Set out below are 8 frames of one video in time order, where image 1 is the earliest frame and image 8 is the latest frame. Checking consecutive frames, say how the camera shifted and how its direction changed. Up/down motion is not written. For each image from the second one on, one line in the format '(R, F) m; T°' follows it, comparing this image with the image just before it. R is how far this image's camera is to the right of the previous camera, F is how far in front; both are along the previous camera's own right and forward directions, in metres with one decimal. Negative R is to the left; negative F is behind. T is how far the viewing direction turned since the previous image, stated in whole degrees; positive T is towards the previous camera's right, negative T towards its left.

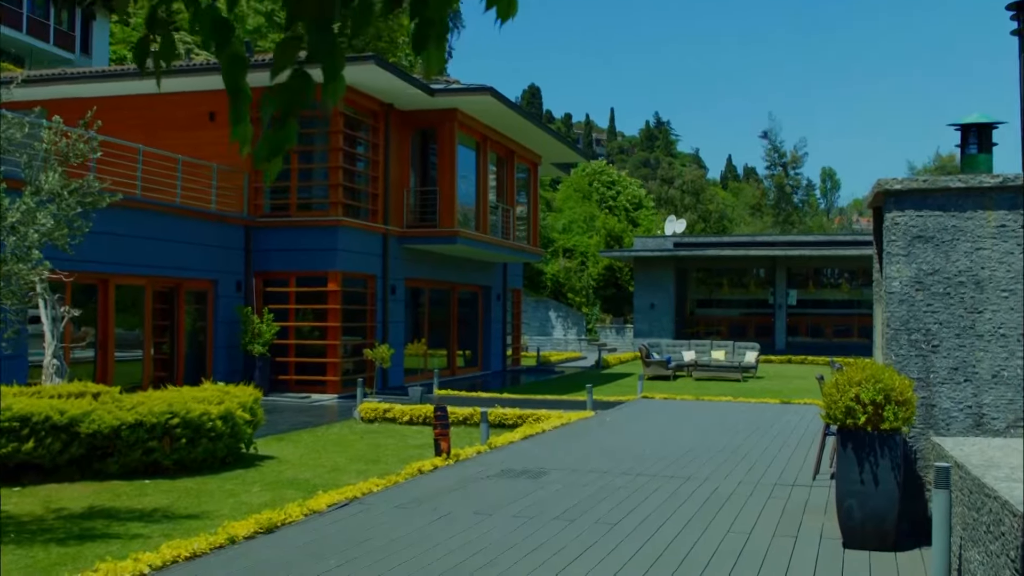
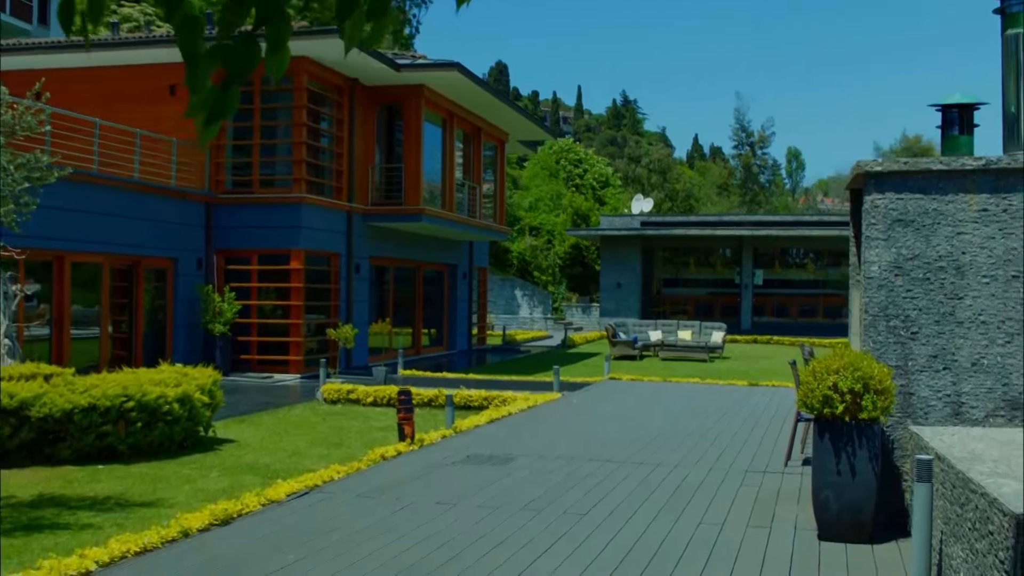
(0.0, +0.2) m; +2°
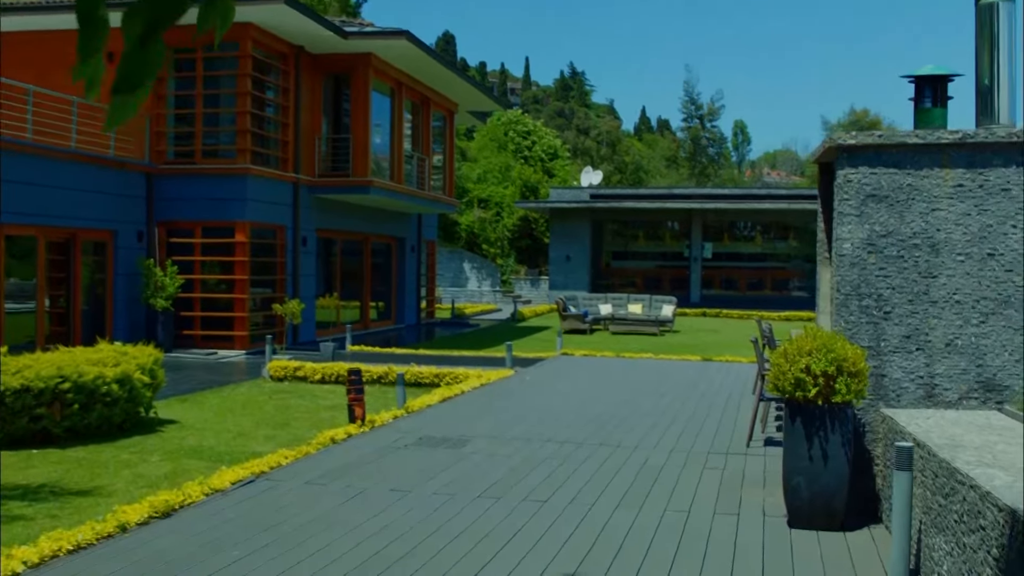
(-0.1, +0.3) m; +3°
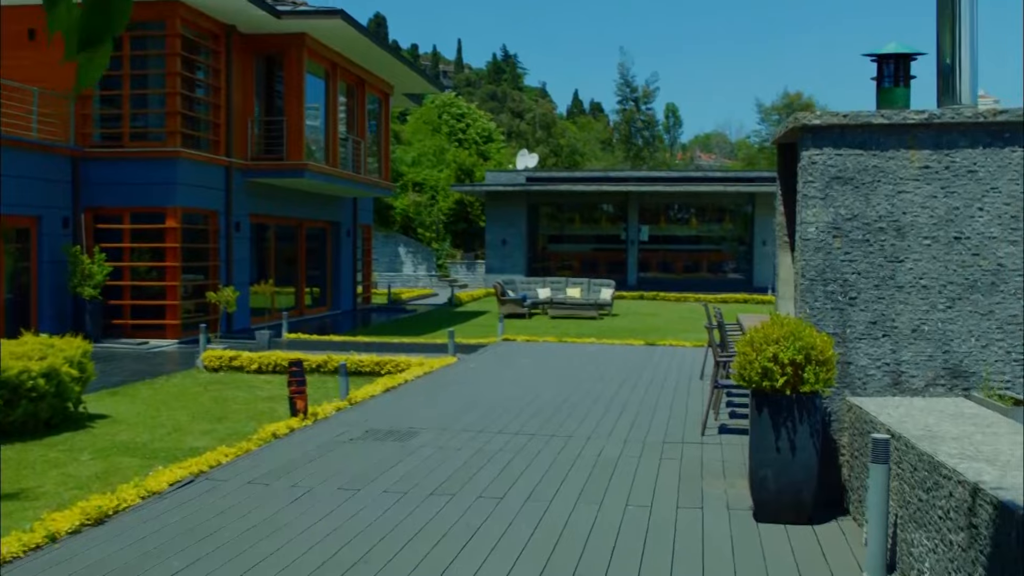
(-0.1, +0.3) m; +3°
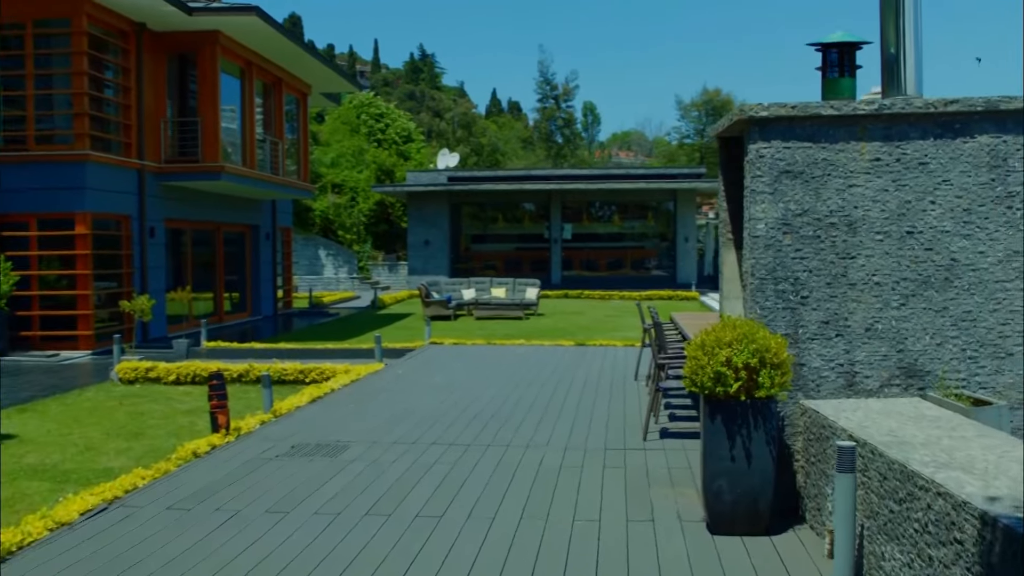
(-0.1, +0.3) m; +4°
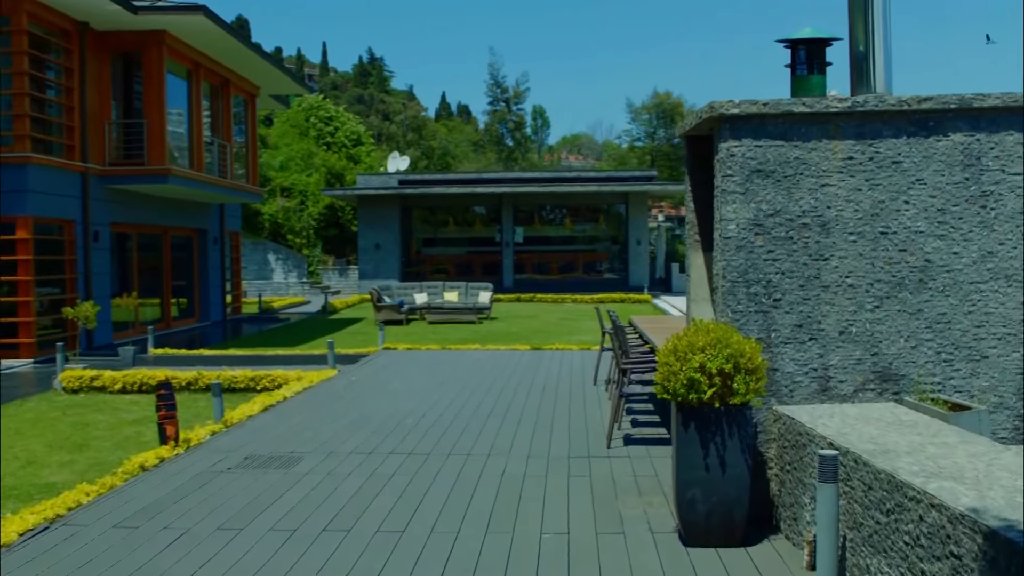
(-0.1, +0.2) m; +2°
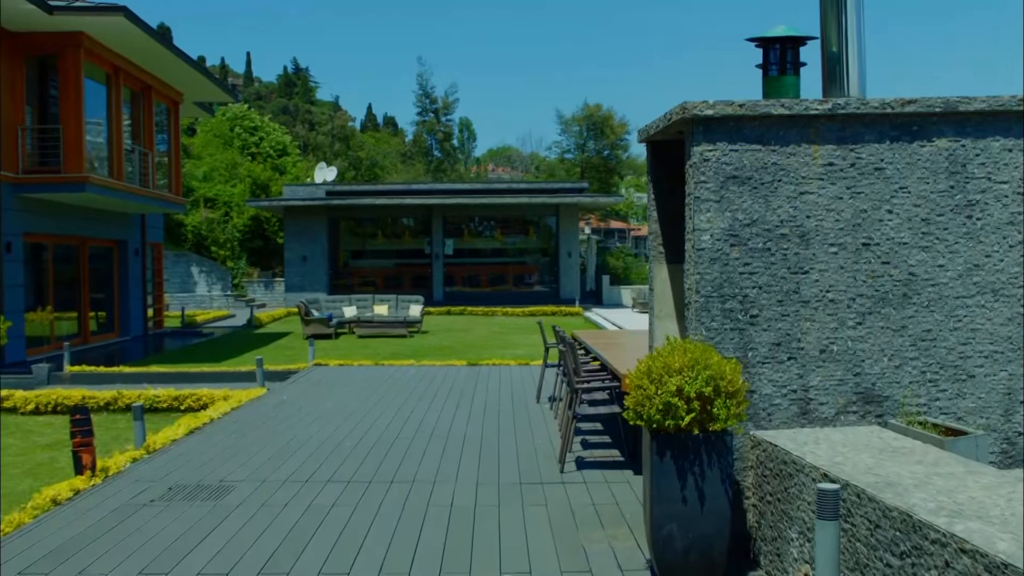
(-0.1, +0.4) m; +4°
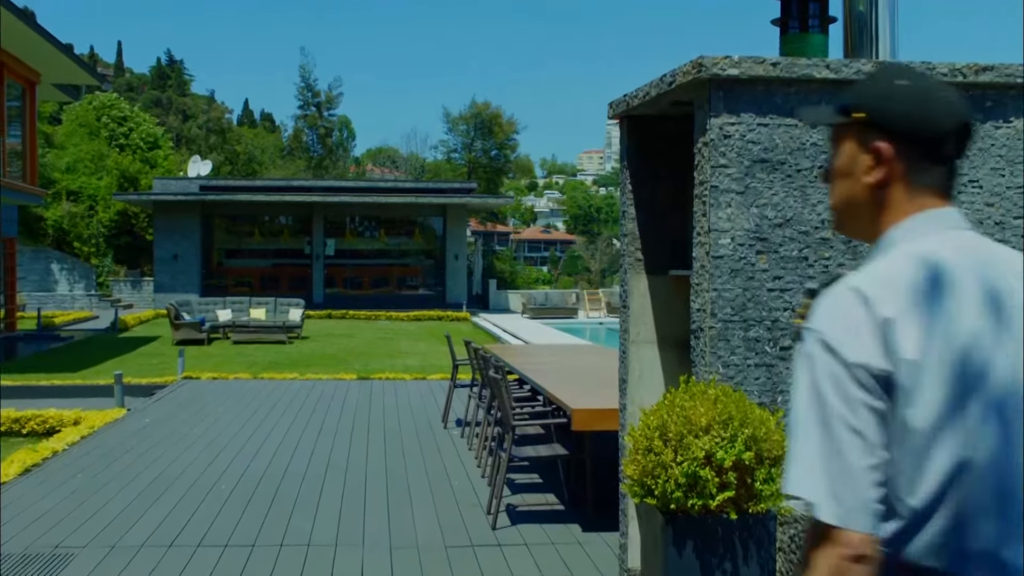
(-0.2, +1.3) m; +6°
